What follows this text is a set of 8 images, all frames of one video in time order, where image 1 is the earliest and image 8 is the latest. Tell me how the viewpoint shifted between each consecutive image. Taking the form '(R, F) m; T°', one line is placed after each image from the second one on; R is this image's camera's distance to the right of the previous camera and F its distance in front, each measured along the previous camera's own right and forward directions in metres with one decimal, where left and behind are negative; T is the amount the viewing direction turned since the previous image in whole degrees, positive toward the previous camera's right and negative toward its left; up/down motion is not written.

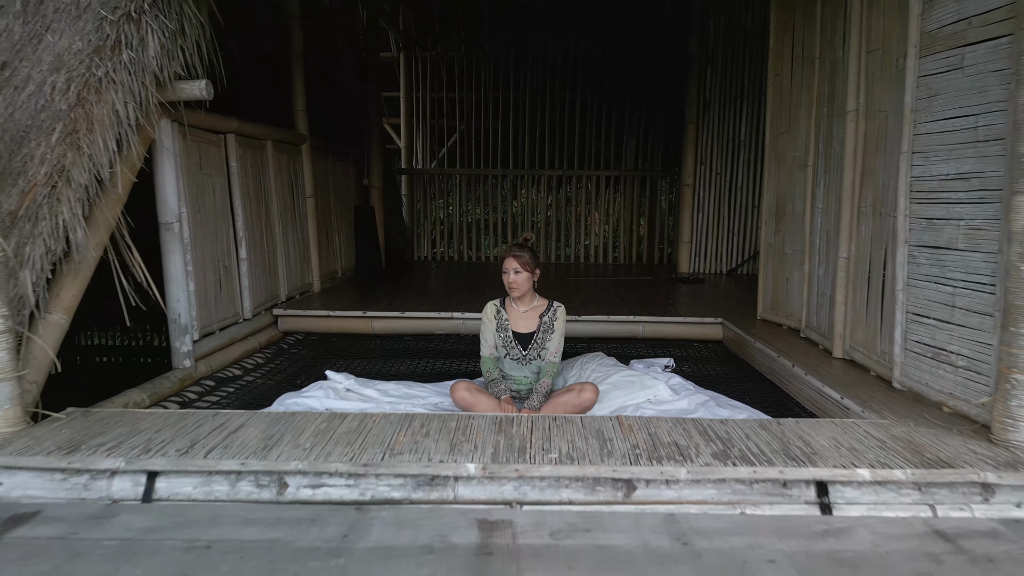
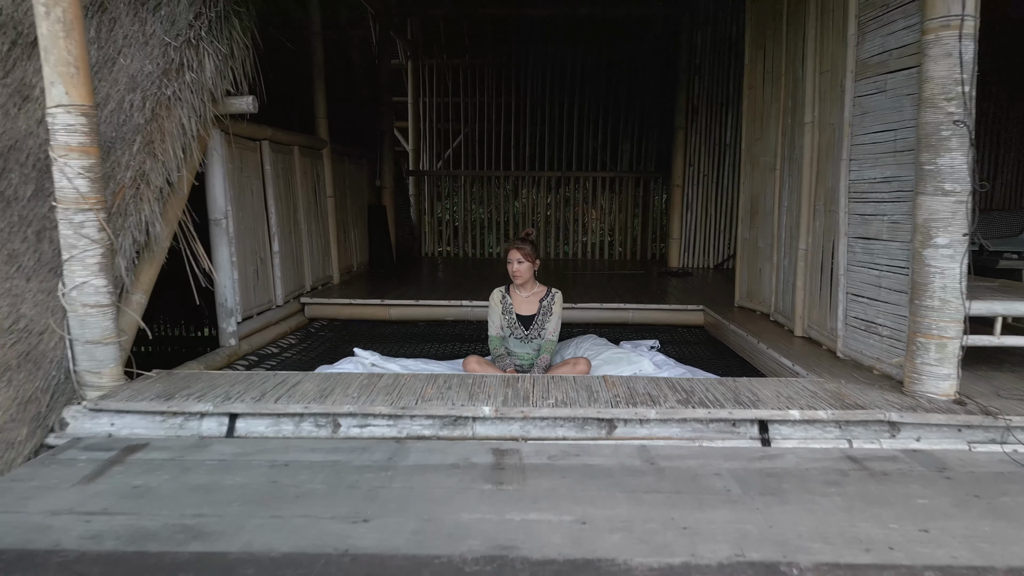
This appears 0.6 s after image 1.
(0.0, -0.3) m; 0°
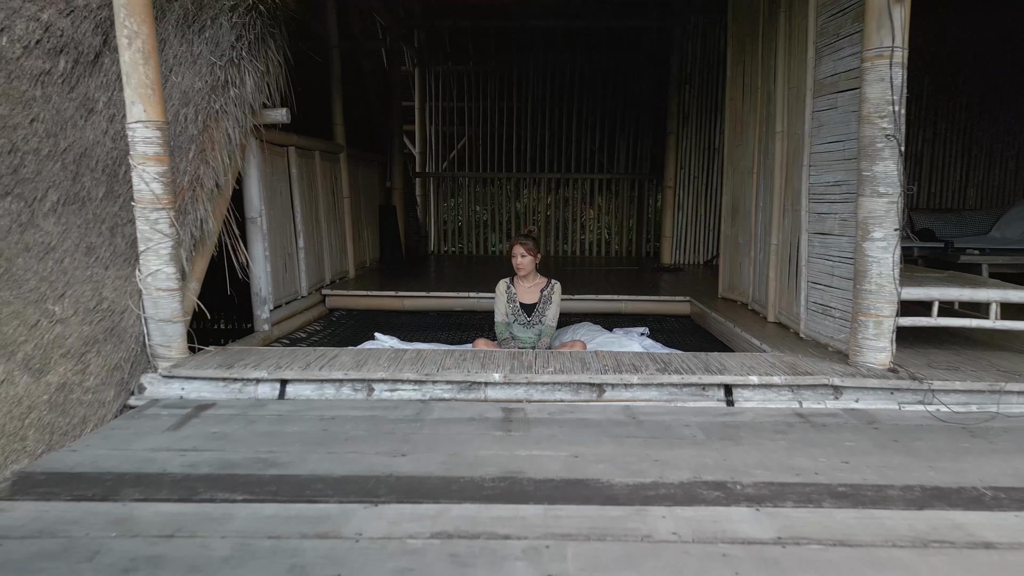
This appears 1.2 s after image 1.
(0.0, -0.3) m; 0°
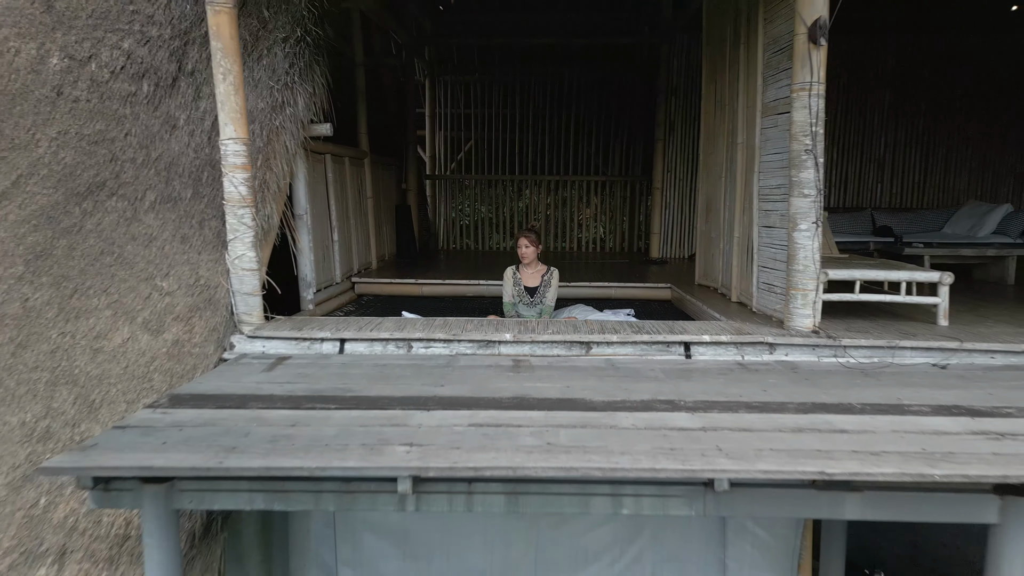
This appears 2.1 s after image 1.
(0.0, -0.5) m; 0°
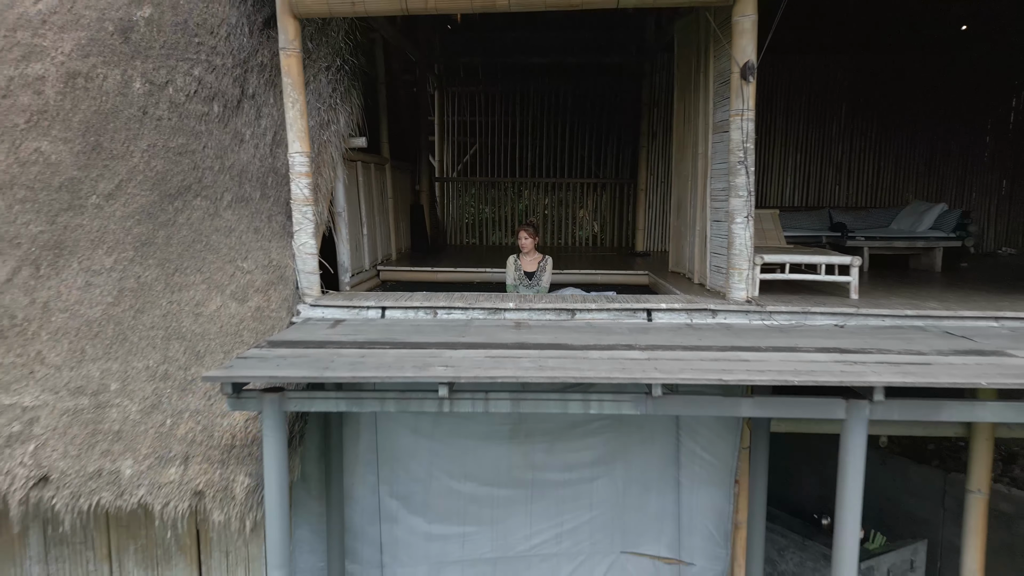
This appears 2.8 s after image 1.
(0.0, -0.7) m; 0°
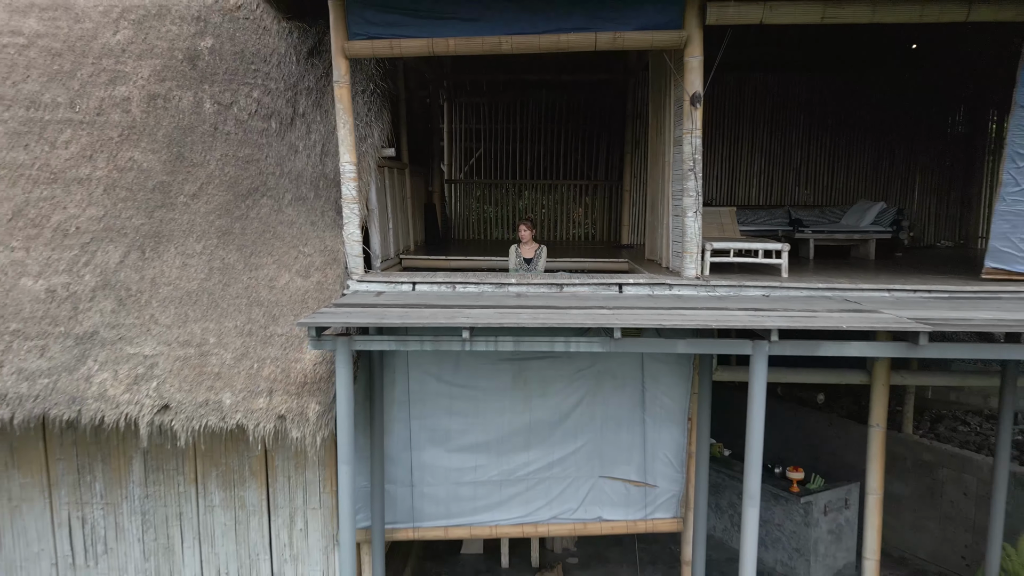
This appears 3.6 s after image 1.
(0.0, -0.9) m; 0°
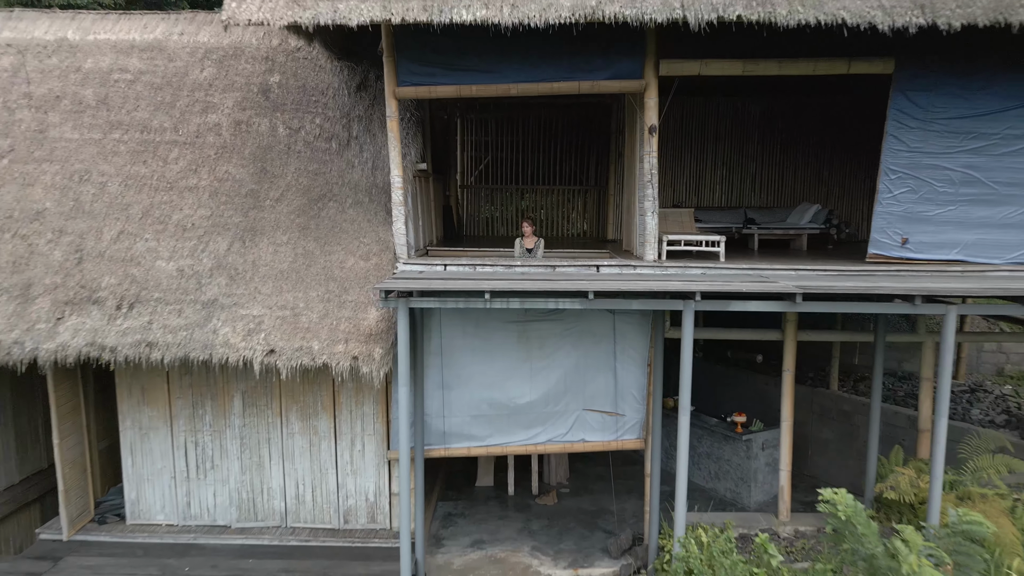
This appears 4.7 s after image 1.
(0.0, -1.4) m; 0°
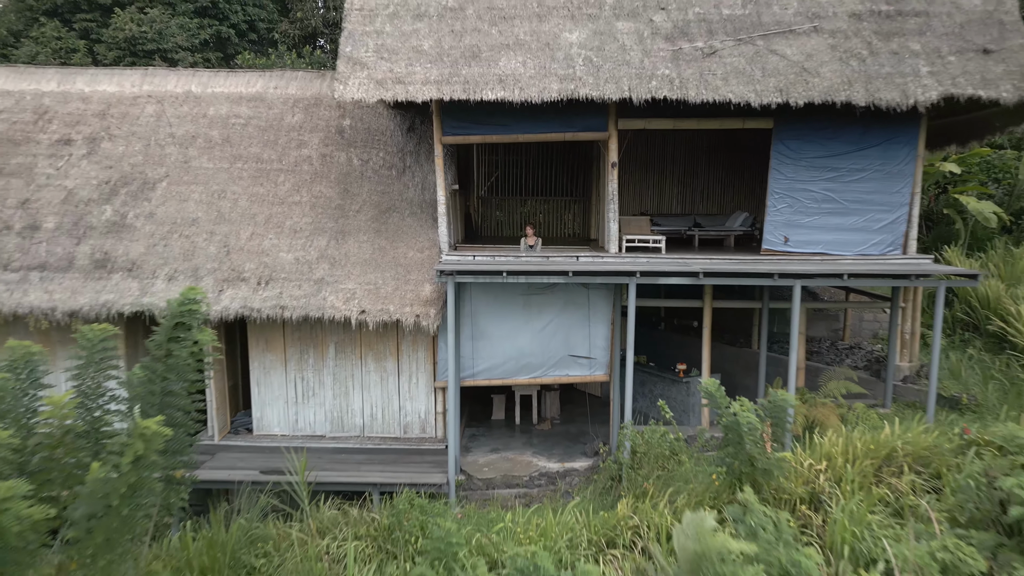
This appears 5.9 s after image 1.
(-0.1, -2.6) m; 0°
